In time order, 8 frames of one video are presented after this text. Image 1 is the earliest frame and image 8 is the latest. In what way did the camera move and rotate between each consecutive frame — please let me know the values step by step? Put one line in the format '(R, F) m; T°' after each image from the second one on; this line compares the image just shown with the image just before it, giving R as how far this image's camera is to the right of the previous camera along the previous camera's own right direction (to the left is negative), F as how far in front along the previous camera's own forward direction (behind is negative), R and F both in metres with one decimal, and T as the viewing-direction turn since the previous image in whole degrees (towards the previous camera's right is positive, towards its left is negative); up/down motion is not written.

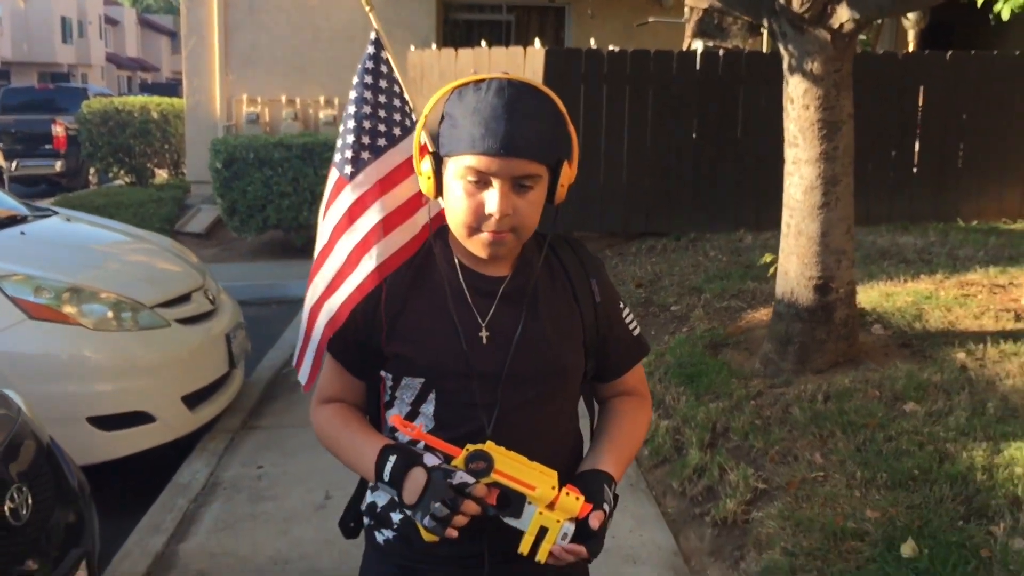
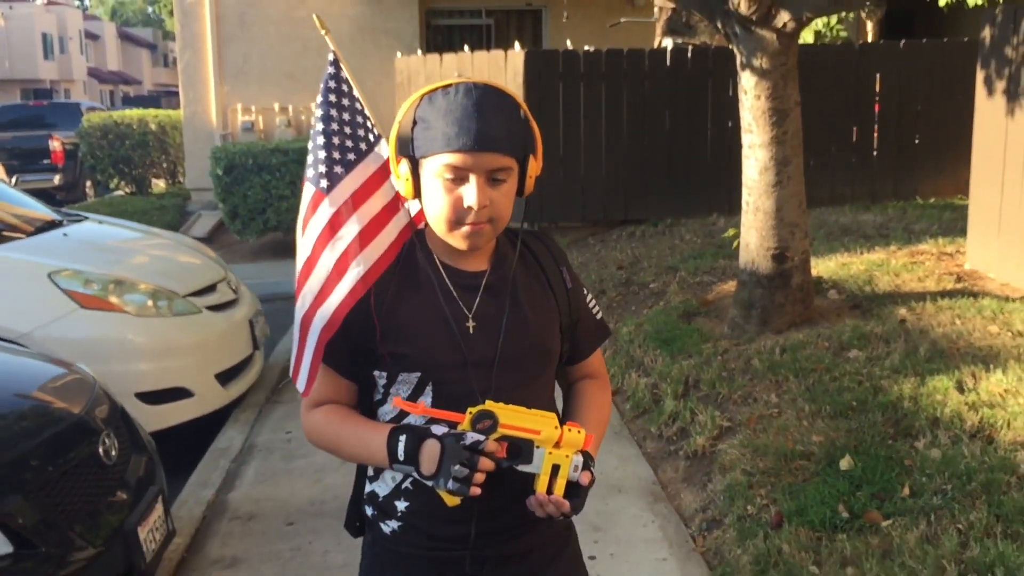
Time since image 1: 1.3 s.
(0.0, -0.6) m; +1°
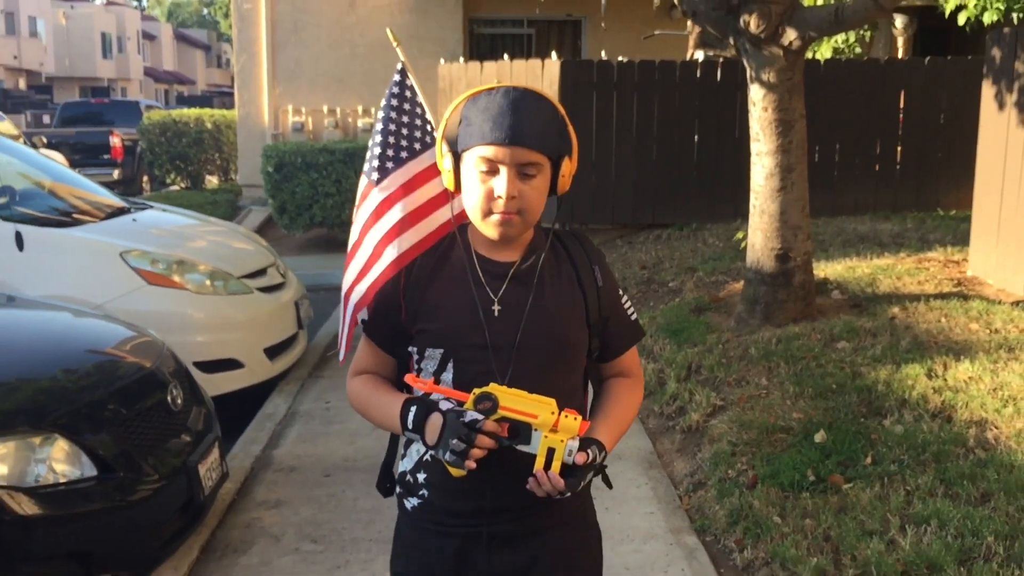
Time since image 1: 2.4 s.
(+0.1, -0.5) m; -2°
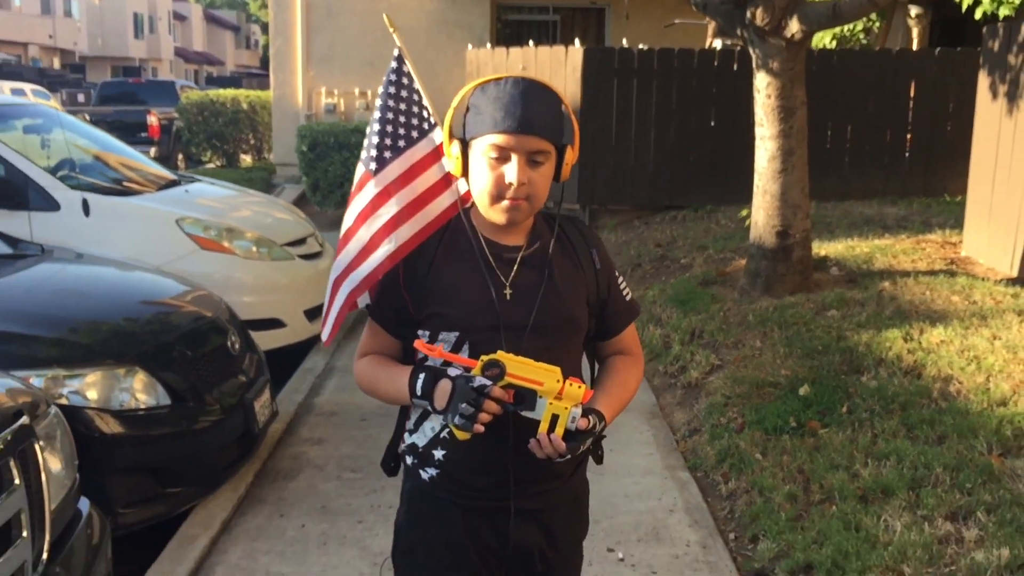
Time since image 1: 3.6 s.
(0.0, -0.5) m; -1°
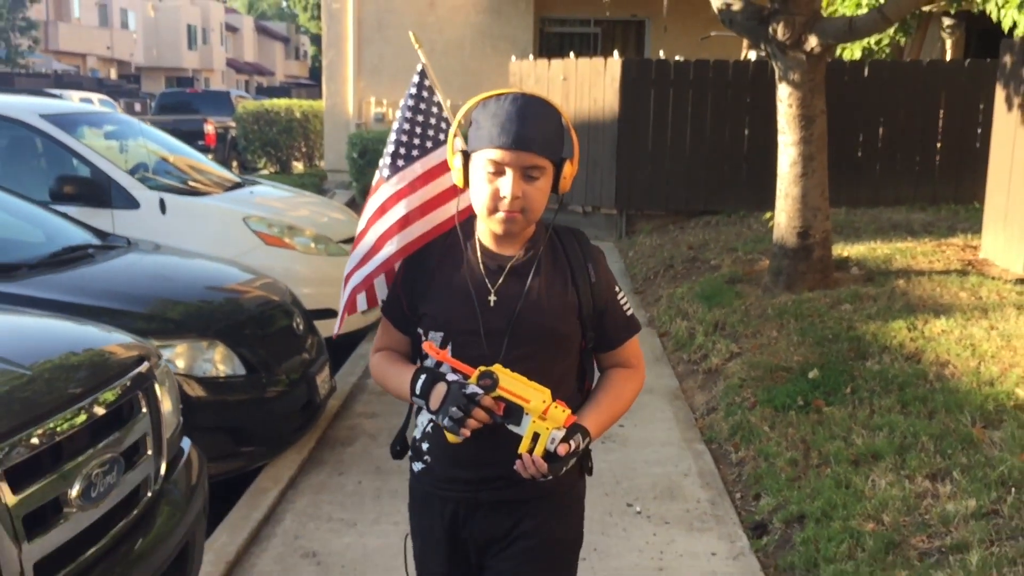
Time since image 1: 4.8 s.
(0.0, -0.5) m; -2°
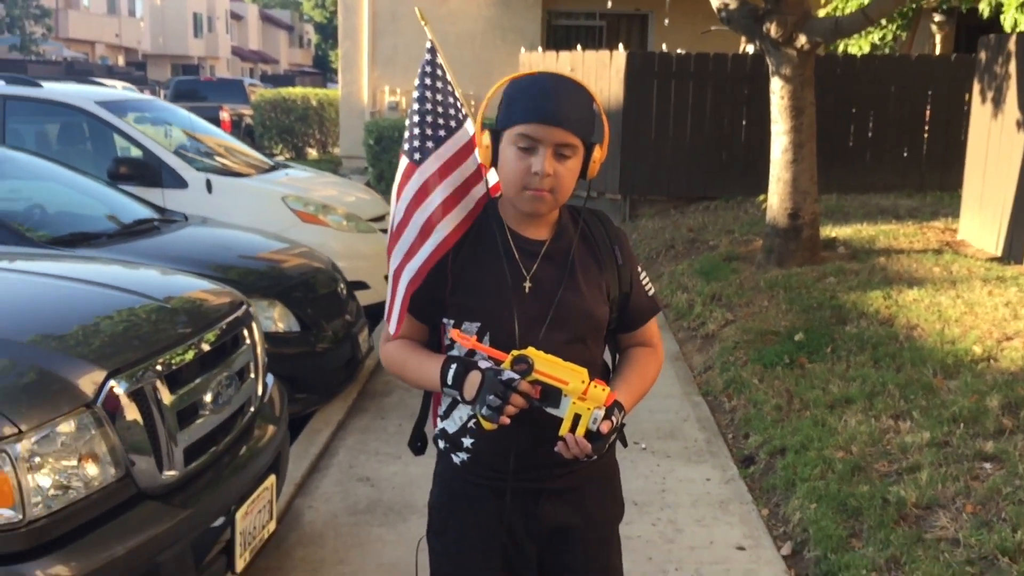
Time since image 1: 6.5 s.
(-0.1, -0.6) m; 0°
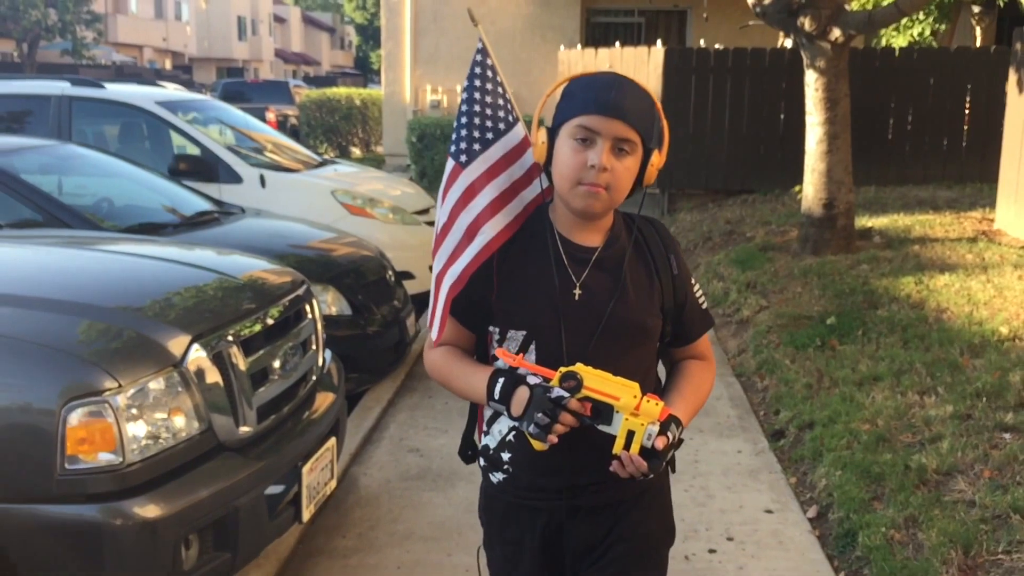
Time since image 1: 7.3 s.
(0.0, -0.3) m; -2°
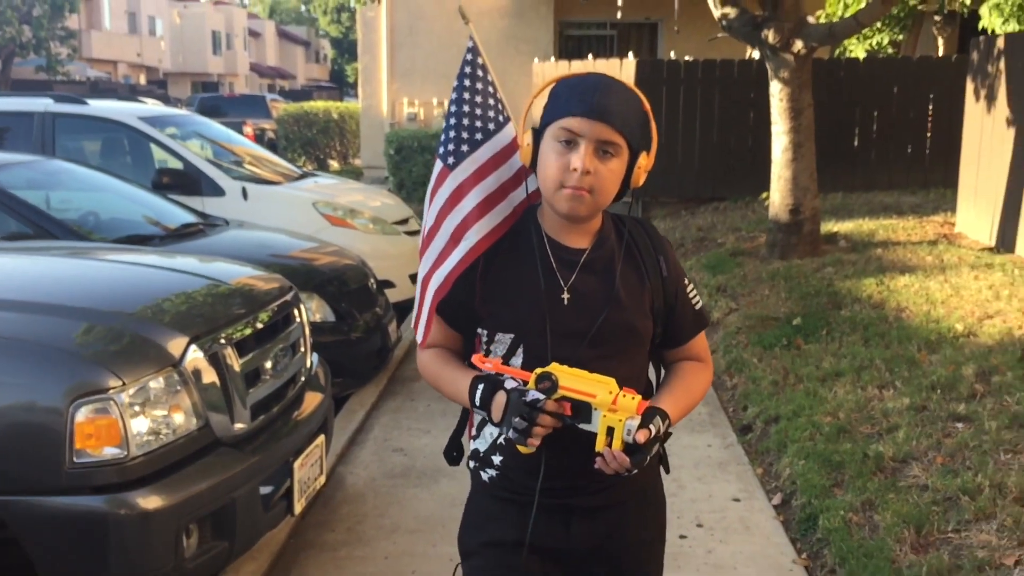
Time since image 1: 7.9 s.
(0.0, -0.2) m; +1°
